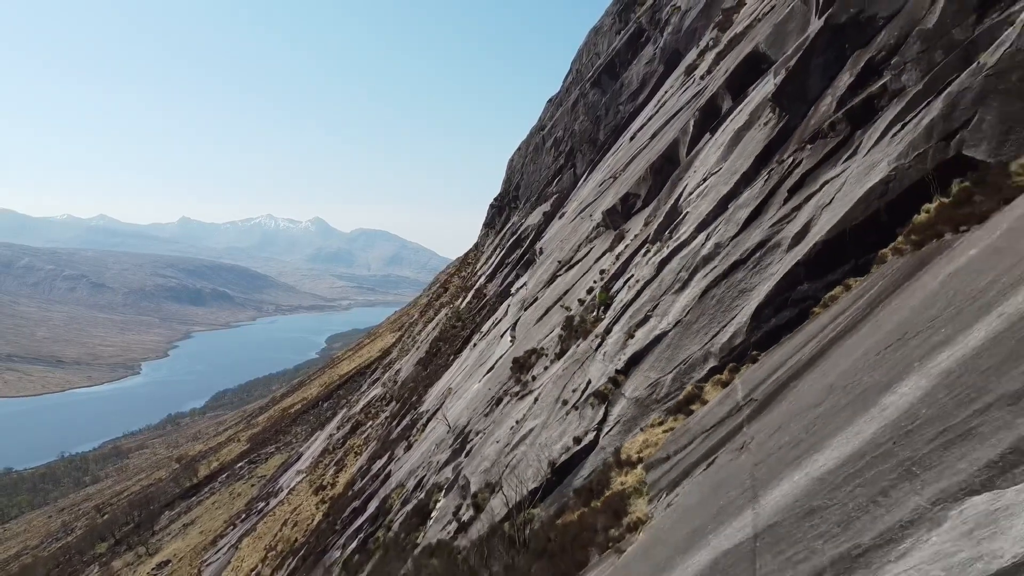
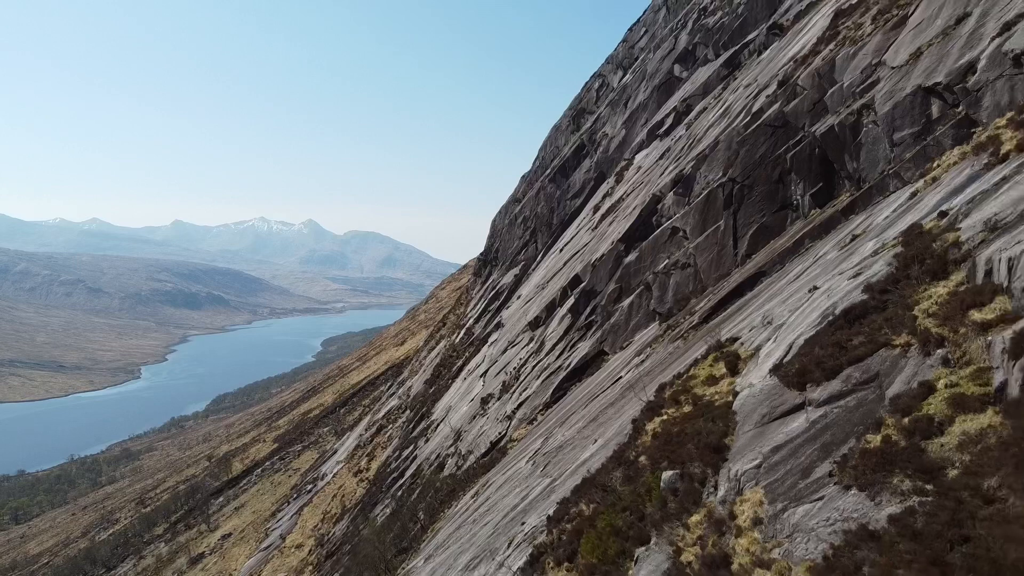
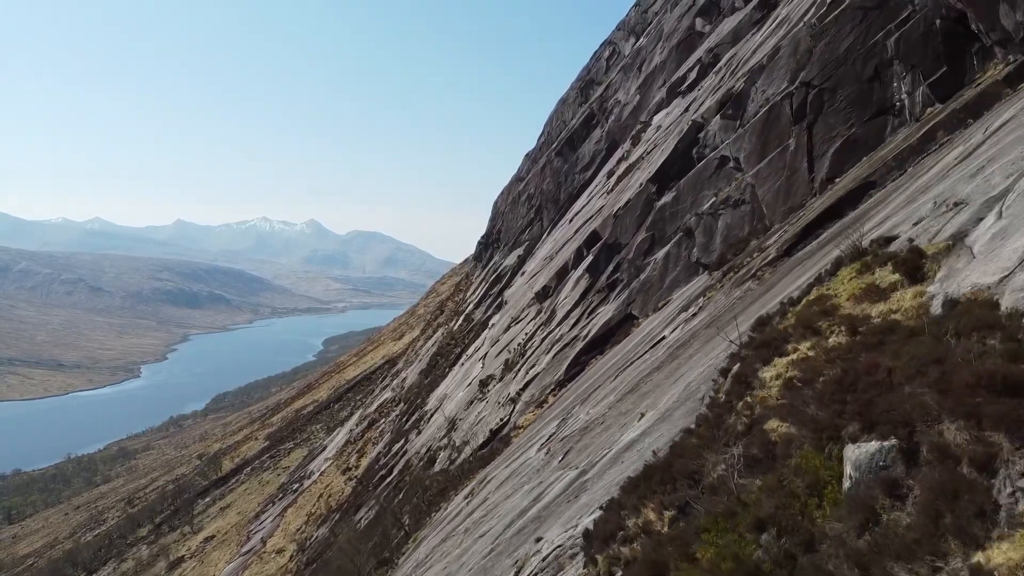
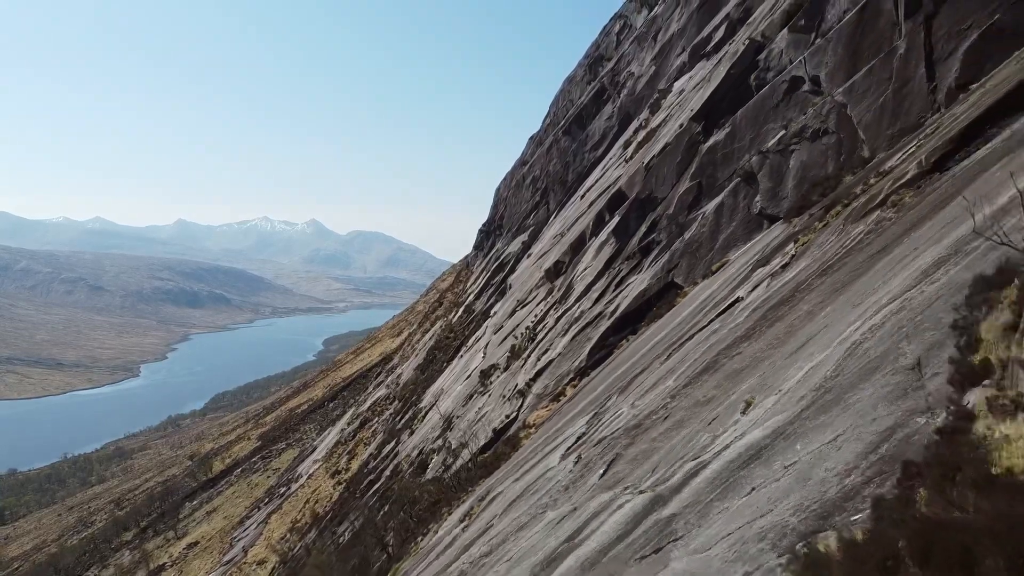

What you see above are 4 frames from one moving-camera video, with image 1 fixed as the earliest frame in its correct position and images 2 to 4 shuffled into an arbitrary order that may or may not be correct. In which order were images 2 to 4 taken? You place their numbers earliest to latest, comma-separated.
4, 3, 2
